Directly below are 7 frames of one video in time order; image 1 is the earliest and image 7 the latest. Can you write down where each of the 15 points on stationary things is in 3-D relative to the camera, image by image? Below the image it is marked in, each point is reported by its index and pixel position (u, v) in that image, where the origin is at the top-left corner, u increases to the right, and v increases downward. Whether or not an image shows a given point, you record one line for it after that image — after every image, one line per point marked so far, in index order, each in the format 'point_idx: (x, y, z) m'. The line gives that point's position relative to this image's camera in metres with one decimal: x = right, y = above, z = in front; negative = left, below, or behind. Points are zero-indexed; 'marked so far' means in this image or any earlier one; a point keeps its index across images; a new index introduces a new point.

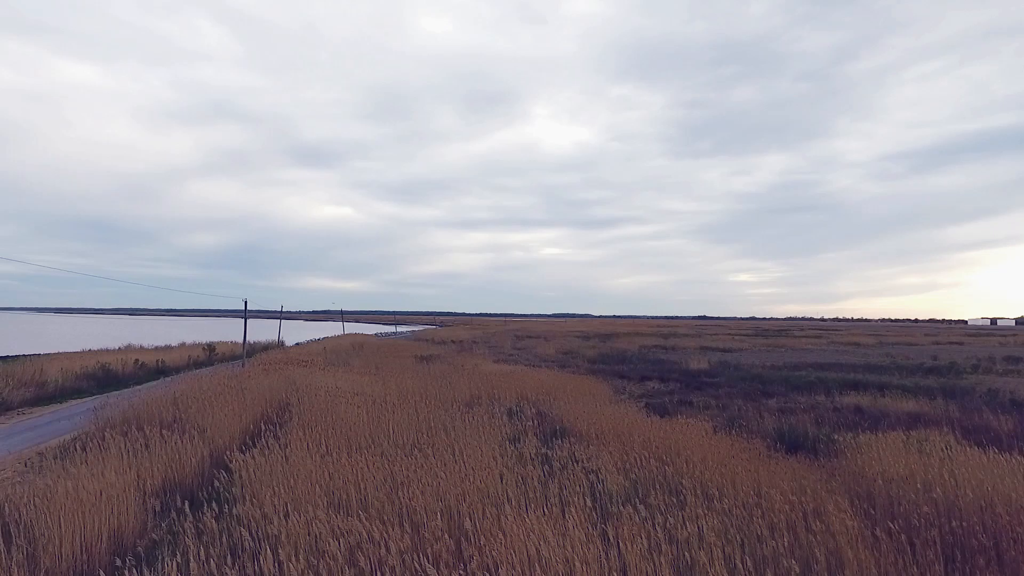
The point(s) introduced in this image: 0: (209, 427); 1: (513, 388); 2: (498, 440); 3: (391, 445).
0: (-3.7, -1.8, +6.8) m
1: (0.0, -2.2, +12.3) m
2: (-0.1, -1.9, +6.7) m
3: (-1.3, -1.8, +6.3) m
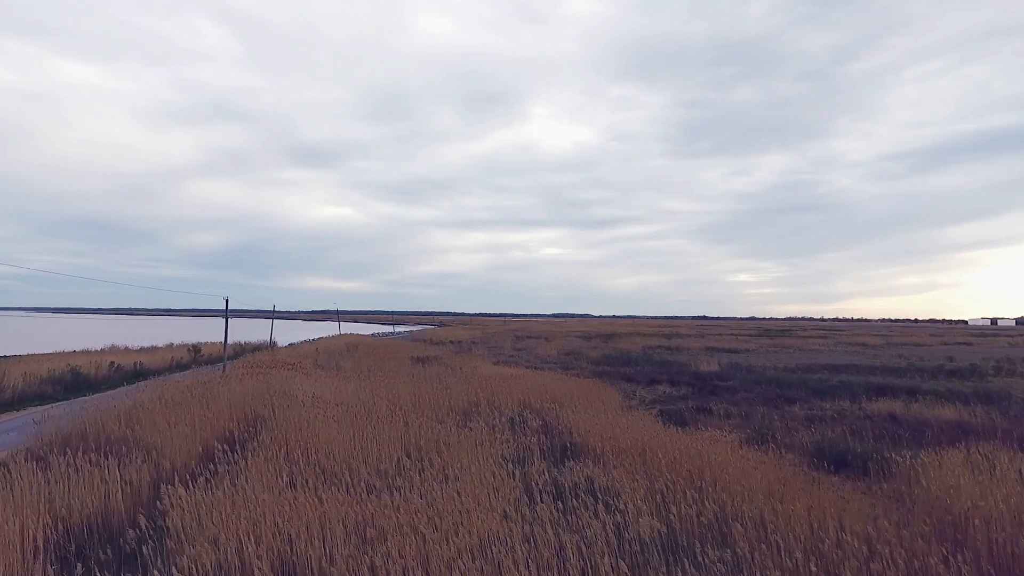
0: (-3.7, -1.7, +5.7) m
1: (+0.1, -2.1, +11.2) m
2: (-0.1, -1.8, +5.7) m
3: (-1.3, -1.8, +5.2) m
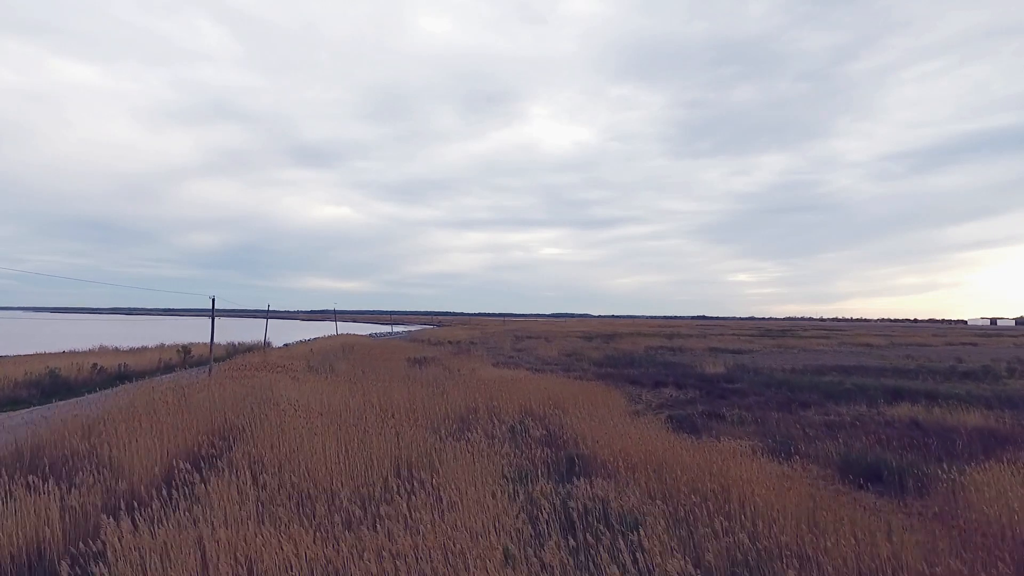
0: (-3.7, -1.7, +5.1) m
1: (+0.1, -2.1, +10.6) m
2: (-0.1, -1.8, +5.0) m
3: (-1.3, -1.7, +4.5) m
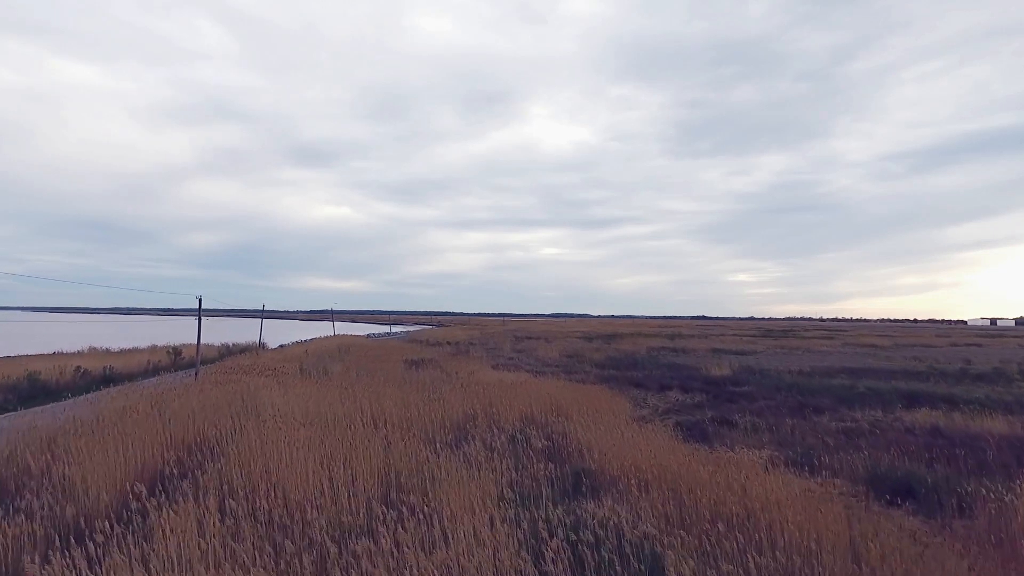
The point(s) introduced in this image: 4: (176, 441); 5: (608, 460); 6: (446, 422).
0: (-3.7, -1.7, +4.5) m
1: (+0.1, -2.1, +10.0) m
2: (-0.1, -1.8, +4.4) m
3: (-1.3, -1.7, +3.9) m
4: (-3.6, -1.6, +5.9) m
5: (+1.1, -2.0, +6.4) m
6: (-1.0, -2.0, +8.3) m
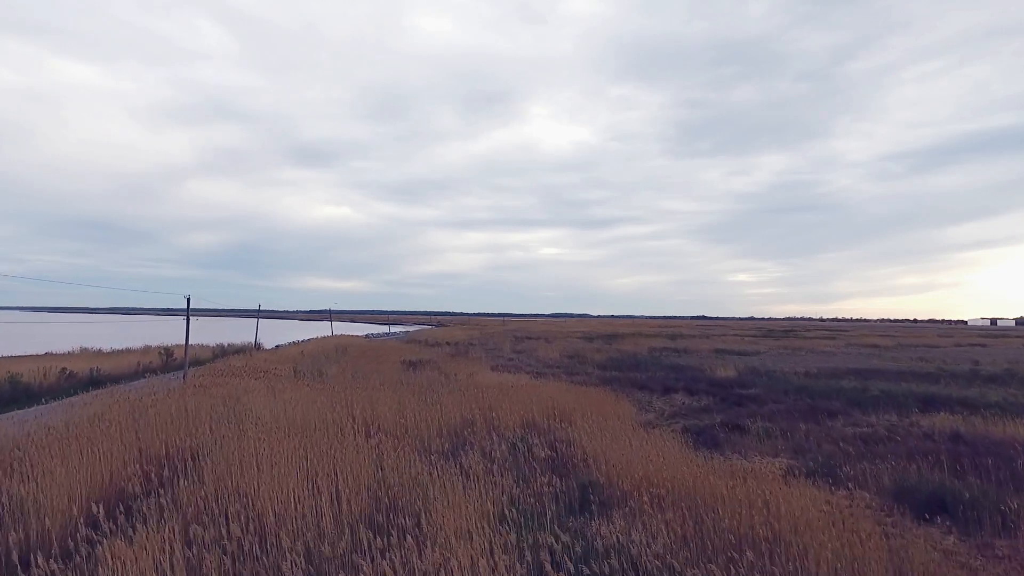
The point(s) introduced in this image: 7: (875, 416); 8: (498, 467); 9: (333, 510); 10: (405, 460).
0: (-3.7, -1.7, +4.0) m
1: (+0.1, -2.1, +9.5) m
2: (-0.1, -1.8, +4.0) m
3: (-1.3, -1.7, +3.5) m
4: (-3.6, -1.6, +5.4) m
5: (+1.1, -2.0, +5.9) m
6: (-1.0, -2.0, +7.8) m
7: (+7.9, -2.8, +11.9) m
8: (-0.2, -1.9, +6.0) m
9: (-1.4, -1.7, +4.3) m
10: (-1.1, -1.8, +5.7) m
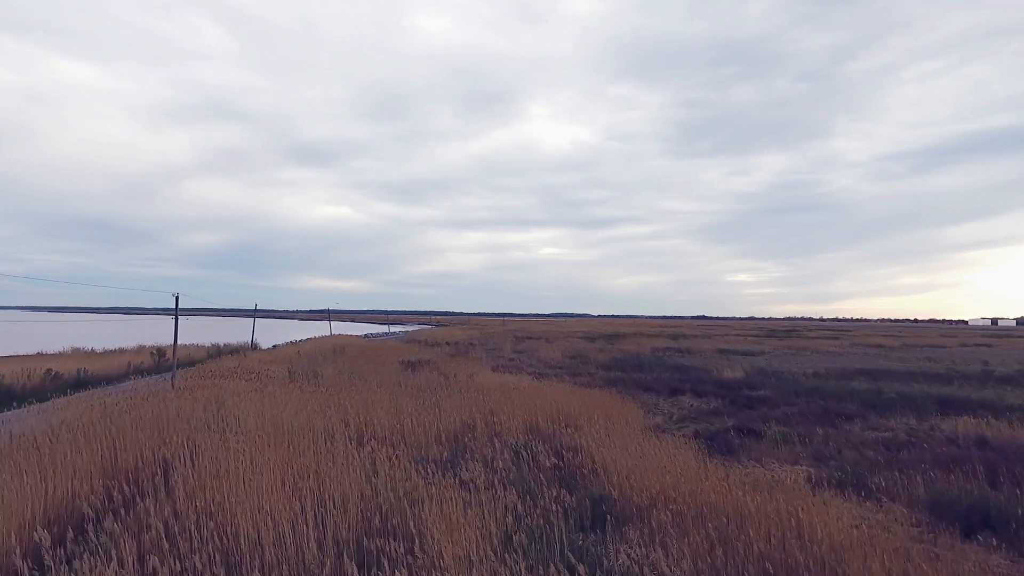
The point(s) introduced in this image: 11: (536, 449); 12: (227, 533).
0: (-3.6, -1.6, +3.5) m
1: (+0.1, -2.0, +9.0) m
2: (0.0, -1.7, +3.5) m
3: (-1.2, -1.7, +3.0) m
4: (-3.6, -1.6, +4.9) m
5: (+1.2, -1.9, +5.4) m
6: (-0.9, -1.9, +7.3) m
7: (+7.9, -2.7, +11.4) m
8: (-0.1, -1.9, +5.5) m
9: (-1.4, -1.6, +3.8) m
10: (-1.1, -1.7, +5.2) m
11: (+0.3, -2.0, +6.9) m
12: (-2.0, -1.6, +3.7) m
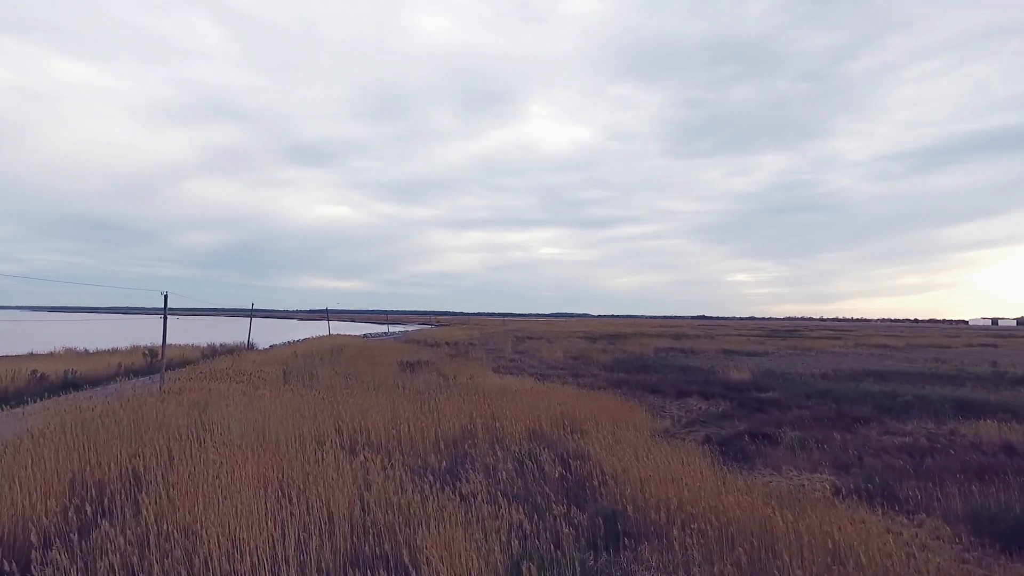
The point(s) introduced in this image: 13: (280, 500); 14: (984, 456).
0: (-3.6, -1.6, +3.0) m
1: (+0.2, -2.0, +8.5) m
2: (0.0, -1.7, +3.0) m
3: (-1.2, -1.6, +2.5) m
4: (-3.5, -1.5, +4.5) m
5: (+1.2, -1.9, +4.9) m
6: (-0.9, -1.9, +6.9) m
7: (+8.0, -2.7, +11.0) m
8: (-0.1, -1.9, +5.0) m
9: (-1.3, -1.6, +3.3) m
10: (-1.0, -1.7, +4.7) m
11: (+0.4, -2.0, +6.5) m
12: (-1.9, -1.6, +3.2) m
13: (-1.8, -1.6, +4.1) m
14: (+7.1, -2.5, +8.3) m
